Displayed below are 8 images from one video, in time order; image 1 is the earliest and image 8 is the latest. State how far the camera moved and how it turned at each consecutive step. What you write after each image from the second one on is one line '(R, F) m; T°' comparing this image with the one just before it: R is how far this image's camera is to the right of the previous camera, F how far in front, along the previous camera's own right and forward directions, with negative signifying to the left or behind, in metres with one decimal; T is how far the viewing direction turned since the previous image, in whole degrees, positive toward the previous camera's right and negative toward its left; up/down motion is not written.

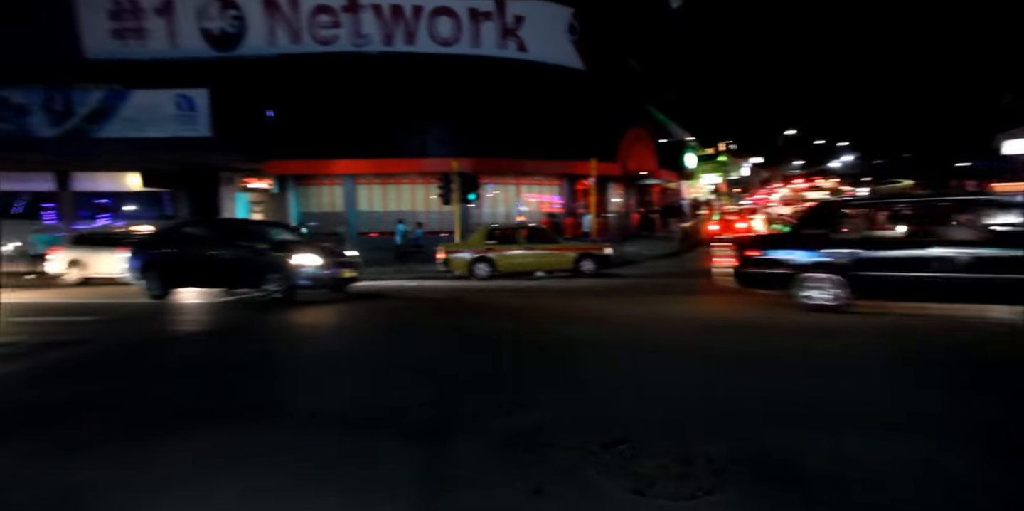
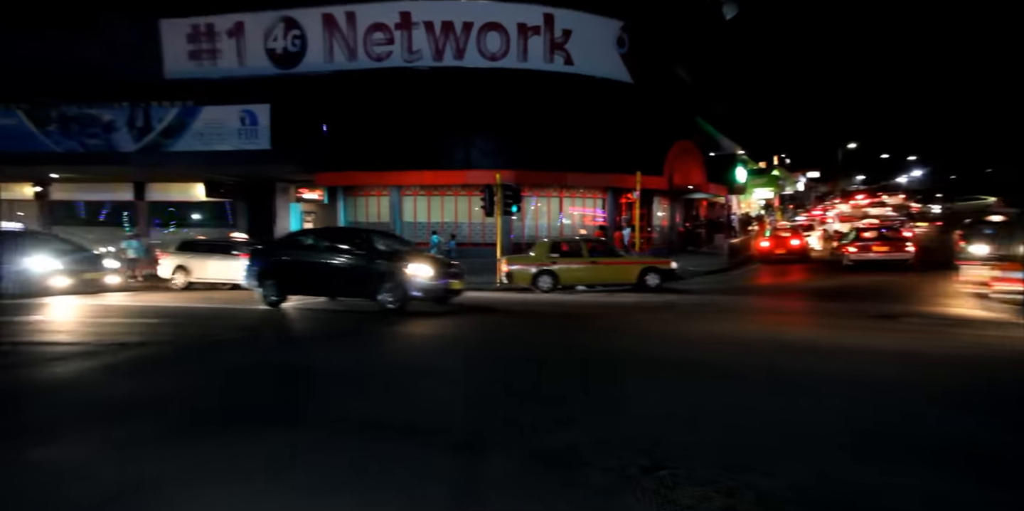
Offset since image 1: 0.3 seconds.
(+0.6, -0.1) m; -6°
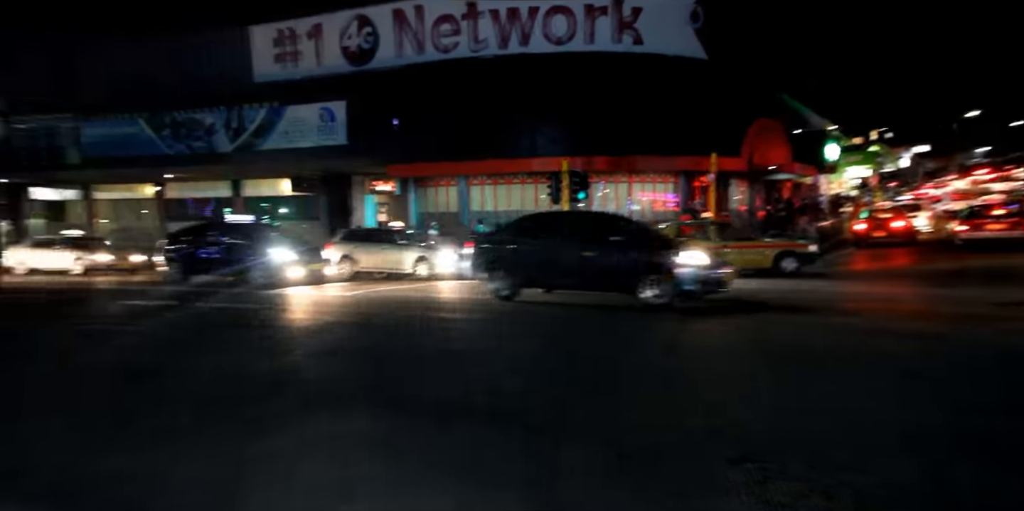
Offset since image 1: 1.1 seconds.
(0.0, +0.1) m; -7°
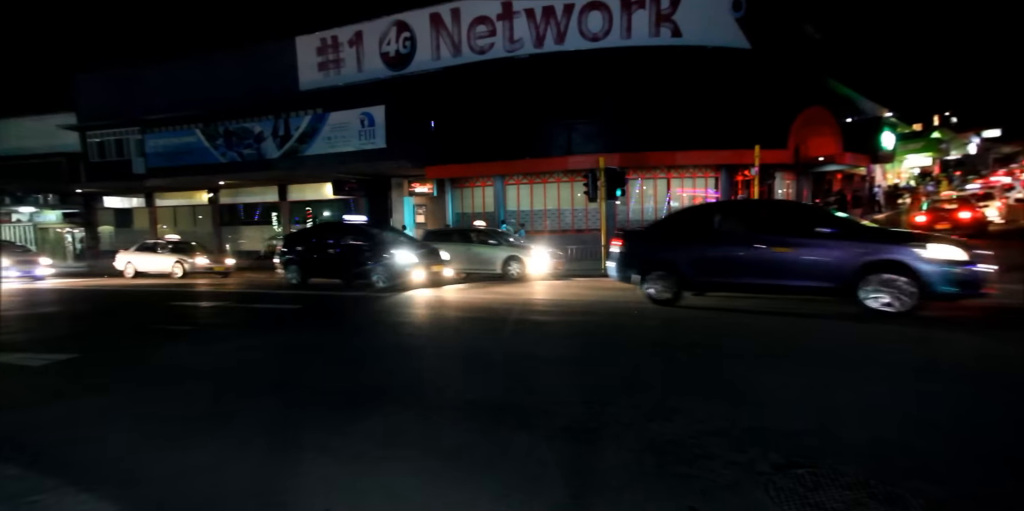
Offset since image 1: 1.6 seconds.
(+0.5, -0.1) m; -5°
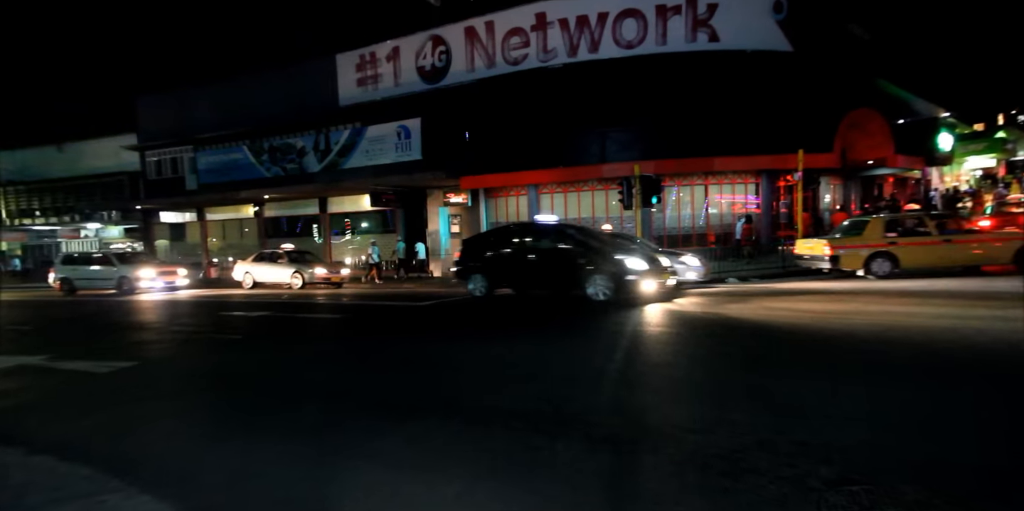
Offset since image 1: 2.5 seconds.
(+0.5, 0.0) m; -5°
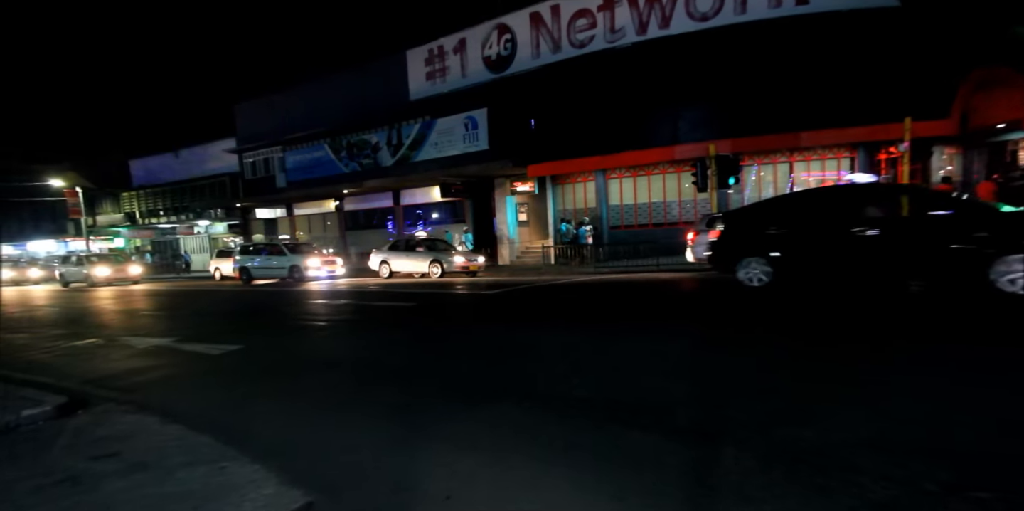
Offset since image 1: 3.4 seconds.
(+1.4, +0.2) m; -10°
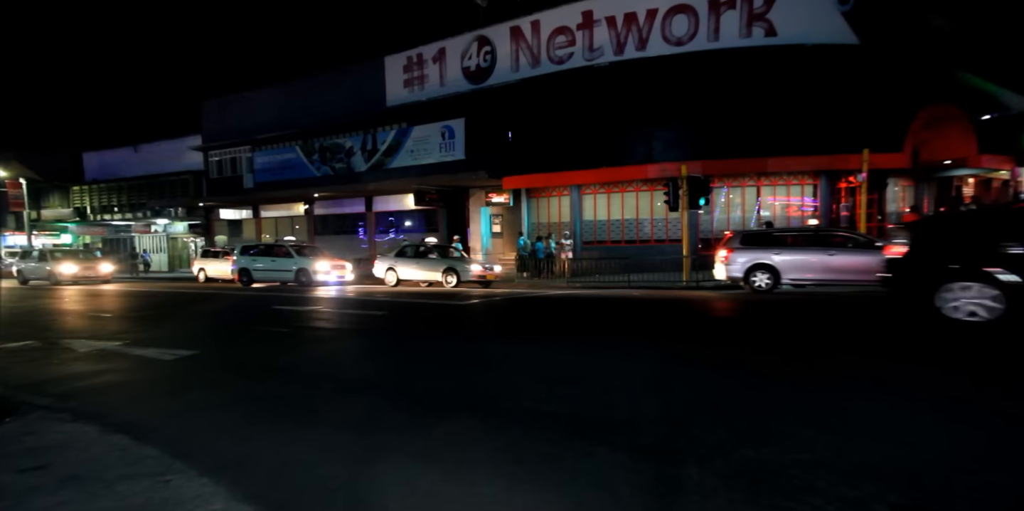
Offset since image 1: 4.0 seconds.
(-0.5, 0.0) m; +4°
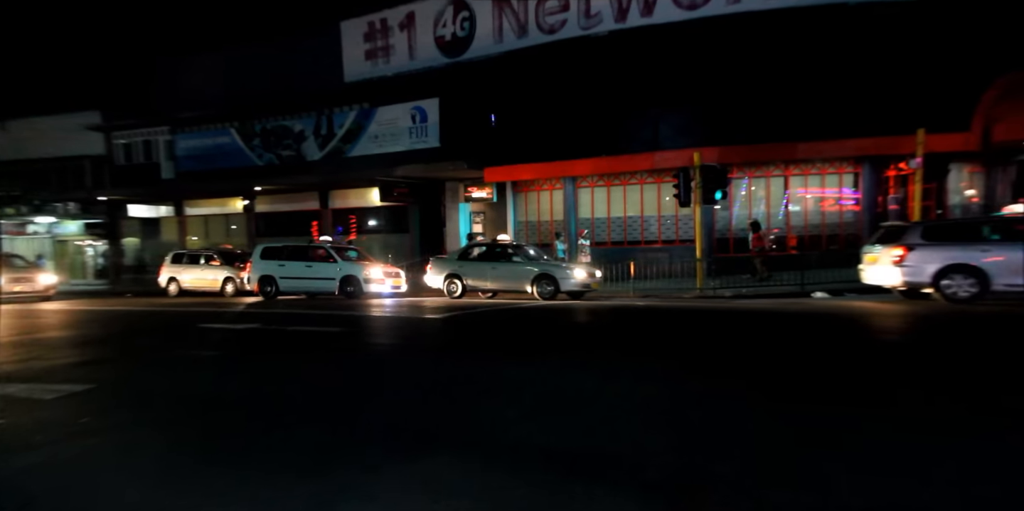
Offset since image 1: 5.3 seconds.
(-0.2, +3.3) m; +2°
